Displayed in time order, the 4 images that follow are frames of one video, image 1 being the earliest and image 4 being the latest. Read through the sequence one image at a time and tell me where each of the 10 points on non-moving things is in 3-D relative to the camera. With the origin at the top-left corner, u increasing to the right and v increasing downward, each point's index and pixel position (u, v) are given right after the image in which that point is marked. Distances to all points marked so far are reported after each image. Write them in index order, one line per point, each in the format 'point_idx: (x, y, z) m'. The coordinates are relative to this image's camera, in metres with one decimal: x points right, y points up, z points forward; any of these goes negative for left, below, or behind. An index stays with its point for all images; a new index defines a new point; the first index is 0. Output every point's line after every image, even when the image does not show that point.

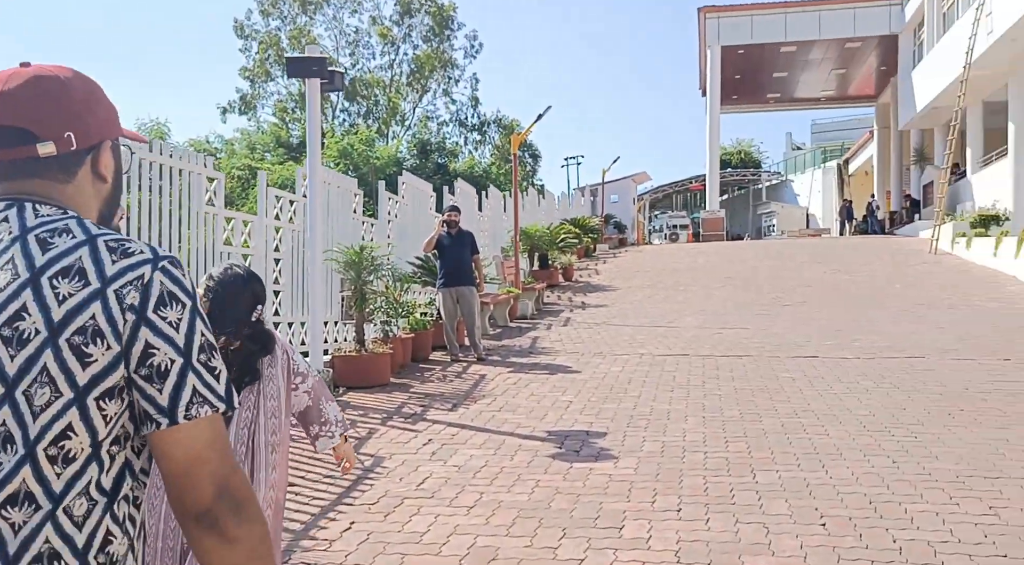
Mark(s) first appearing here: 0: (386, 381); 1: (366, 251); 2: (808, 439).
0: (-1.1, -0.9, +8.3) m
1: (-1.3, +0.3, +8.5) m
2: (+2.0, -1.0, +6.6) m
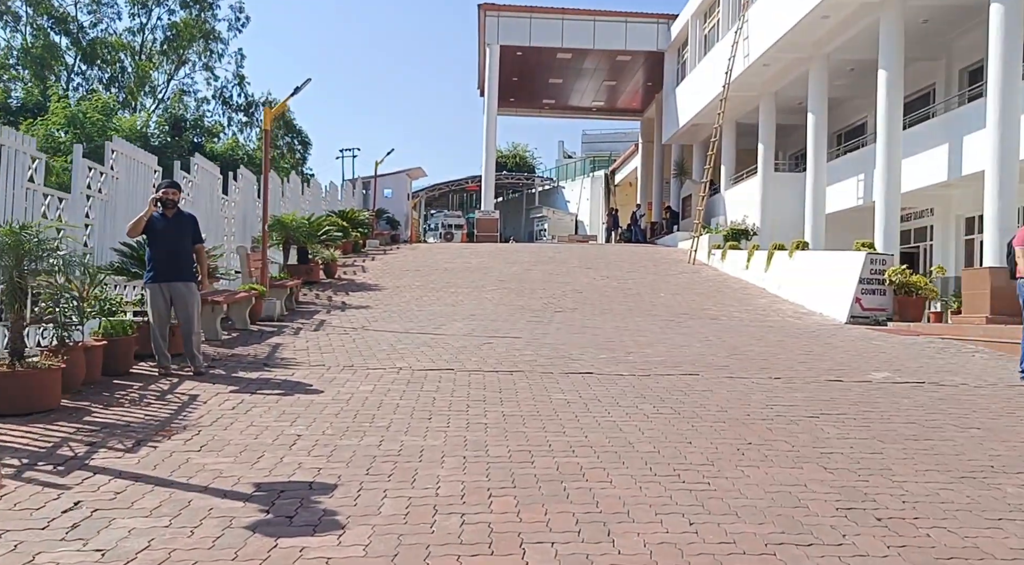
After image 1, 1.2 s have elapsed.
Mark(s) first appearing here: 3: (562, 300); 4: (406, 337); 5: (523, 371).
0: (-3.0, -0.8, +6.3) m
1: (-3.2, +0.3, +6.4) m
2: (+0.4, -1.1, +5.3) m
3: (+0.9, -0.3, +17.8) m
4: (-1.3, -0.7, +11.7) m
5: (+0.1, -0.8, +9.0) m
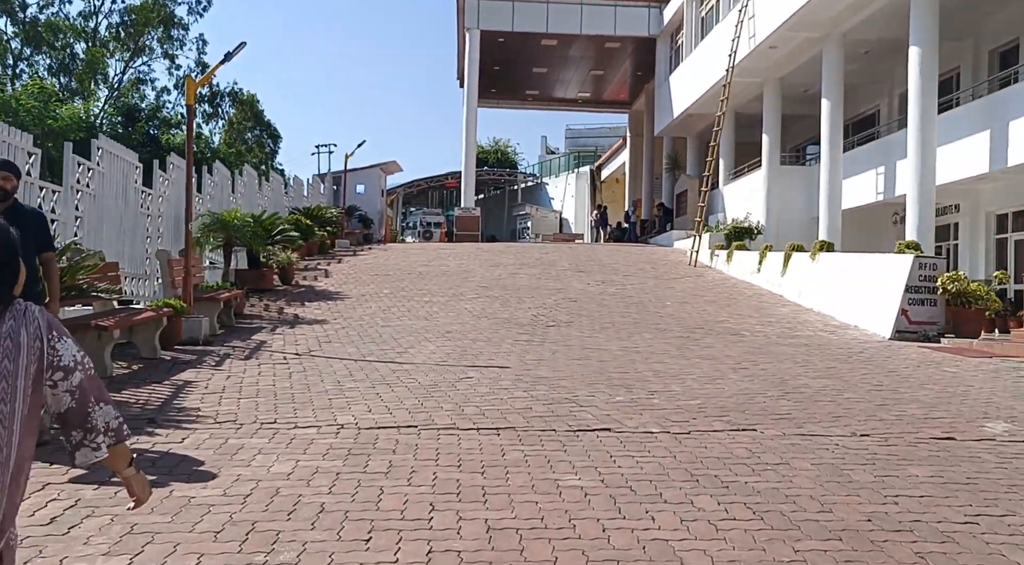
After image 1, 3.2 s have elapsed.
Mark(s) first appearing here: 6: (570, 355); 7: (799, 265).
0: (-3.0, -1.0, +3.7) m
1: (-3.3, +0.2, +3.8) m
2: (+0.4, -1.3, +2.8) m
3: (+0.7, -0.5, +15.3) m
4: (-1.4, -0.8, +9.1) m
5: (0.0, -1.0, +6.4) m
6: (+0.7, -0.8, +10.7) m
7: (+5.3, +0.3, +17.7) m
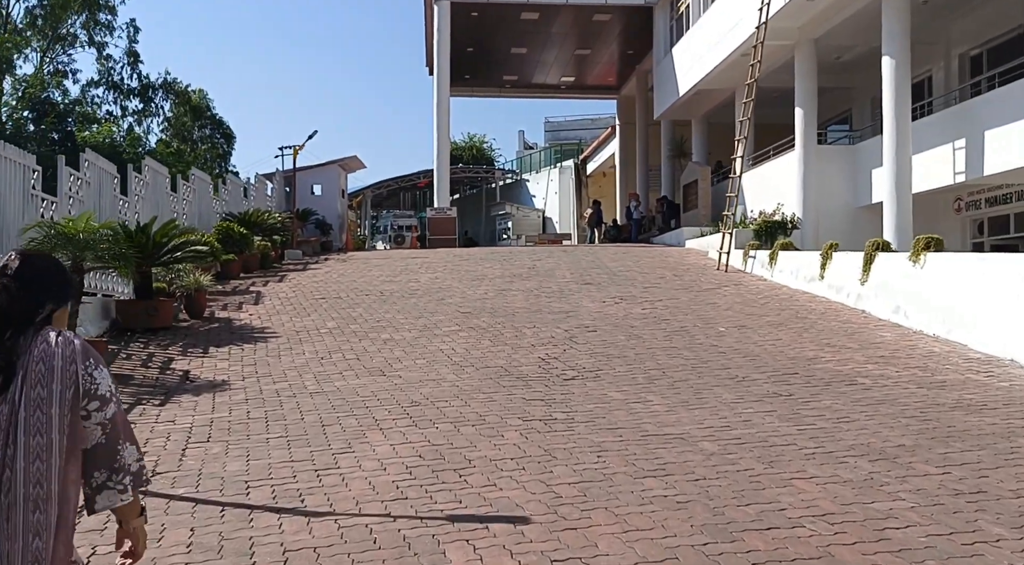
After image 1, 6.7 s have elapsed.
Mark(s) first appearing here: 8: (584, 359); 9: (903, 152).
0: (-2.8, -1.4, -1.2) m
1: (-3.0, -0.2, -1.0) m
2: (+0.7, -1.6, -2.0) m
3: (+0.6, -0.8, +10.6) m
4: (-1.3, -1.2, +4.3) m
5: (+0.2, -1.3, +1.7) m
6: (+0.7, -1.1, +6.0) m
7: (+5.2, +0.2, +13.0) m
8: (+0.8, -0.8, +10.2) m
9: (+7.3, +2.4, +17.8) m
